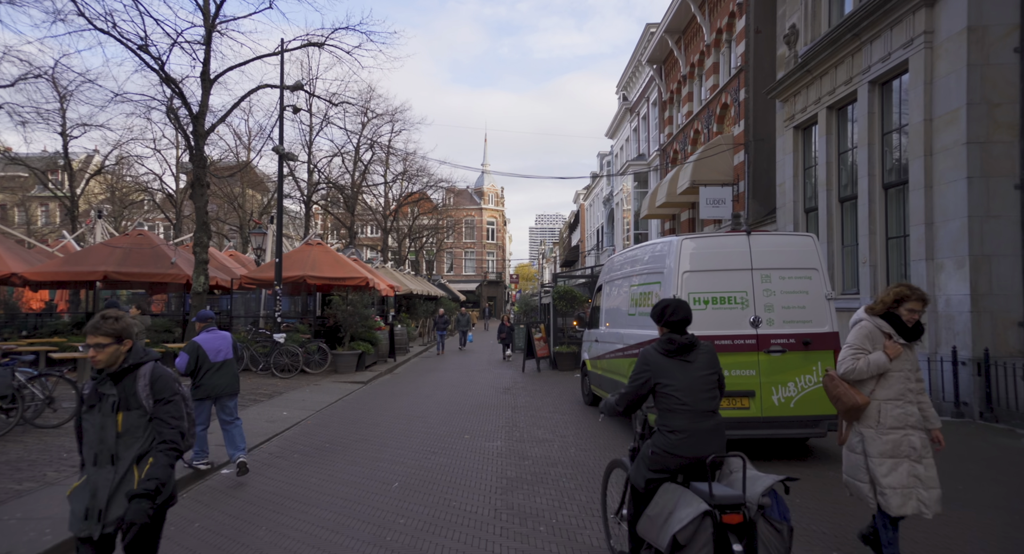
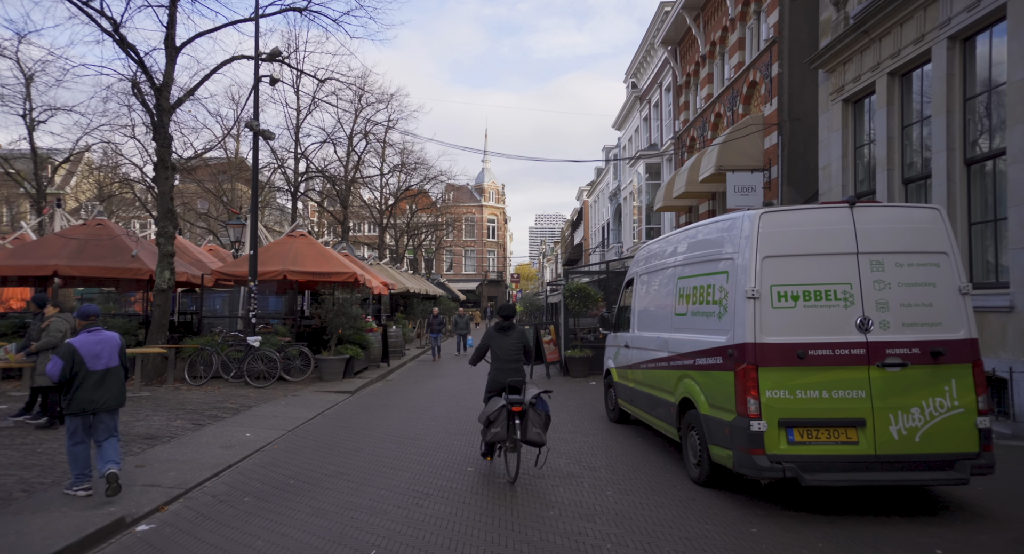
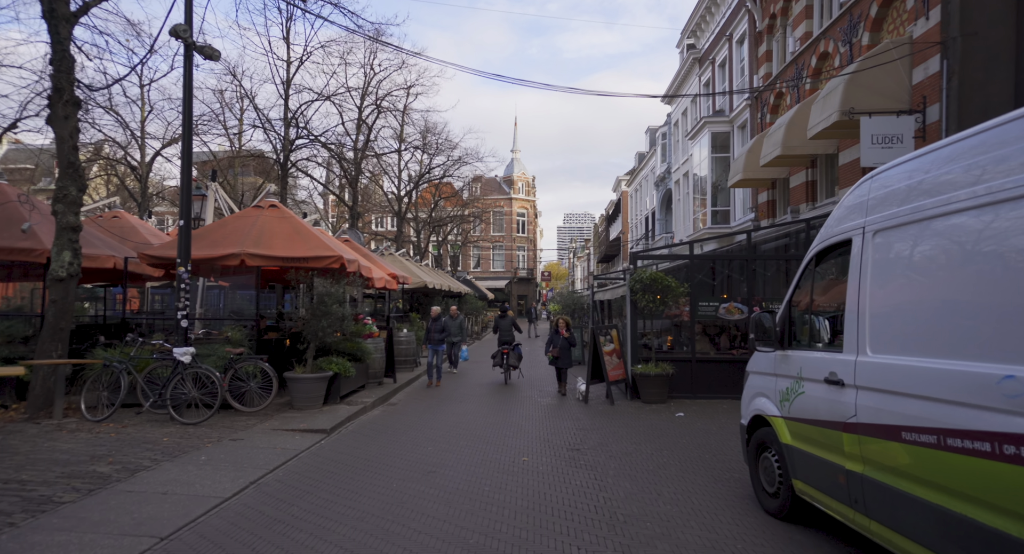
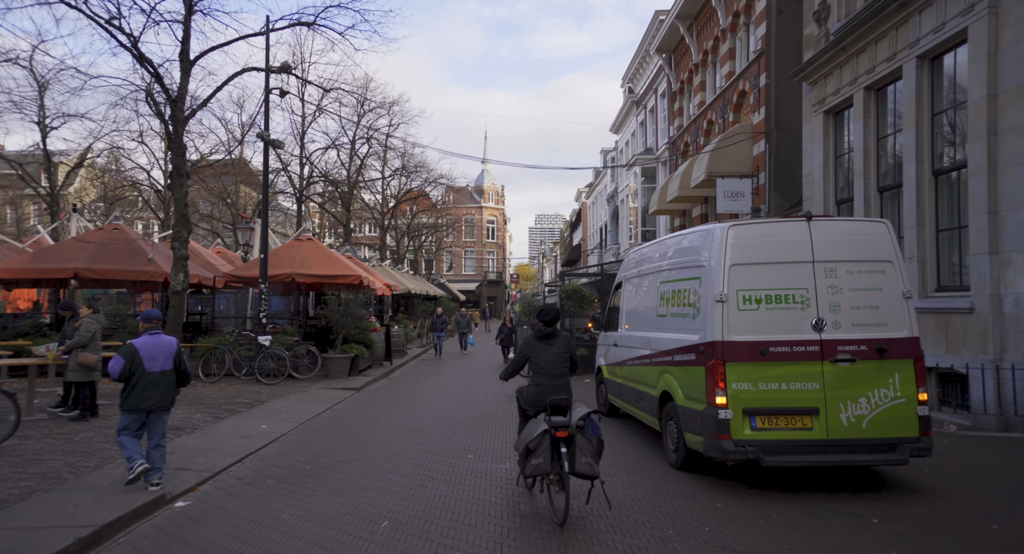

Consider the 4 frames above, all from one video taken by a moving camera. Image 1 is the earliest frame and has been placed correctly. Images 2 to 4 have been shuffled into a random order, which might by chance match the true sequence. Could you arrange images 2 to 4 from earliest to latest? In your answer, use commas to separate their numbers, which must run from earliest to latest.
4, 2, 3
